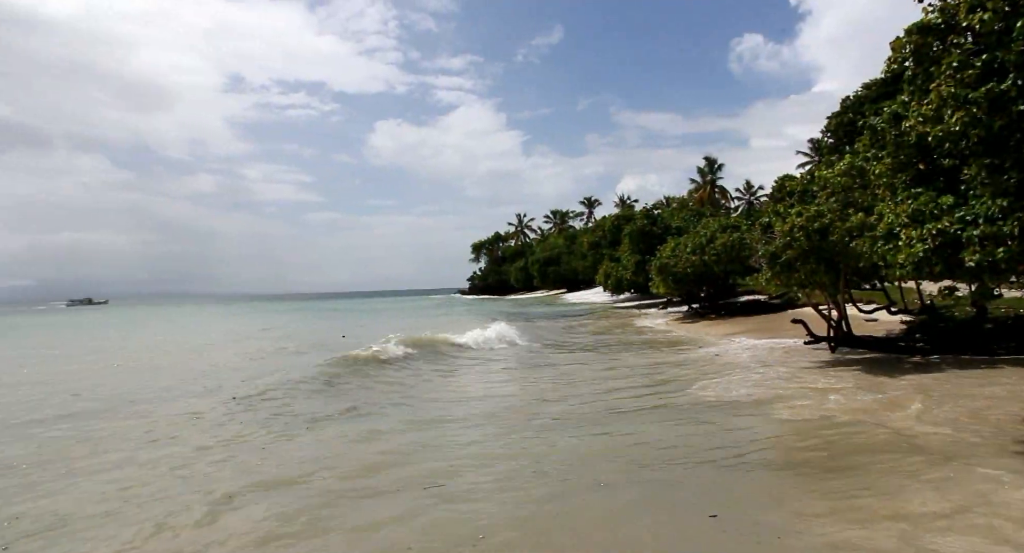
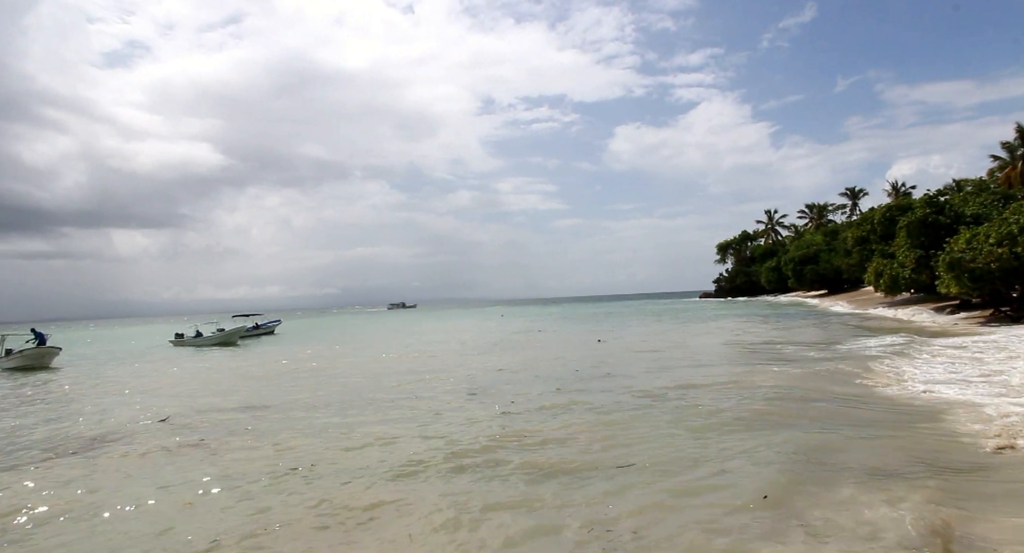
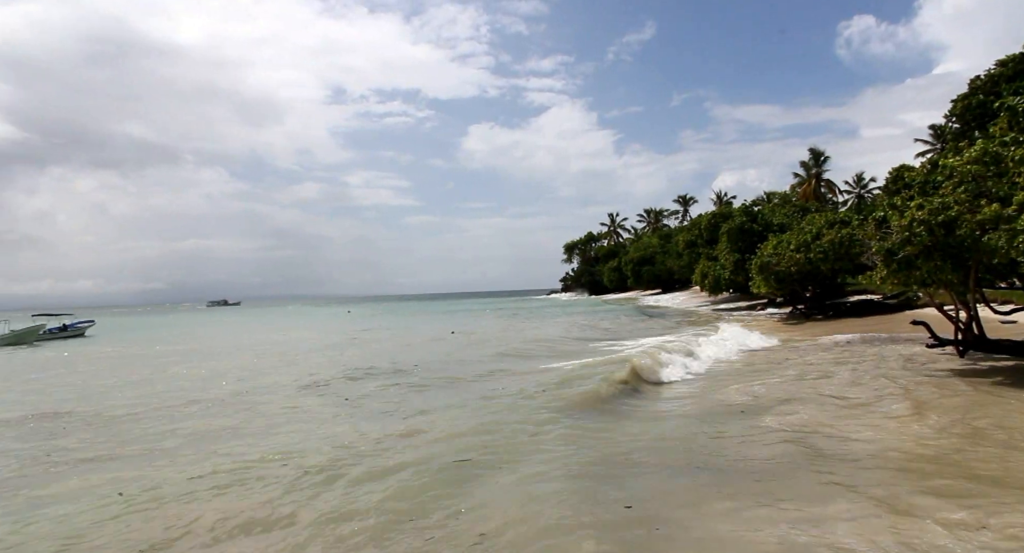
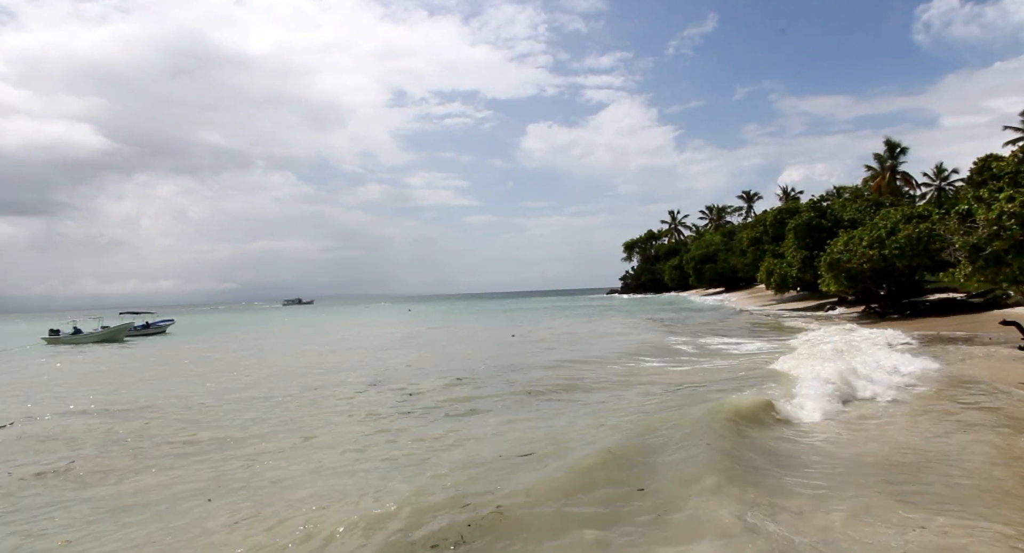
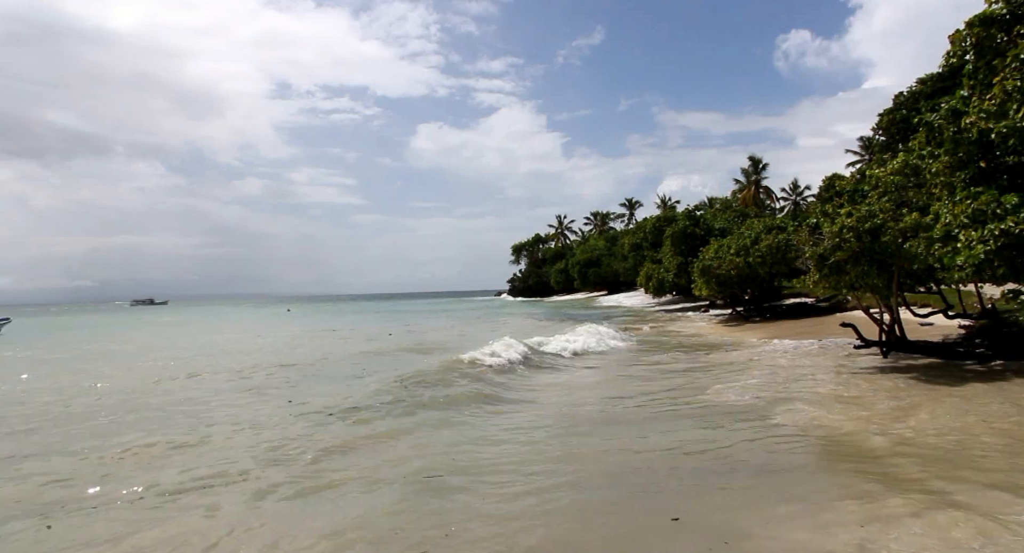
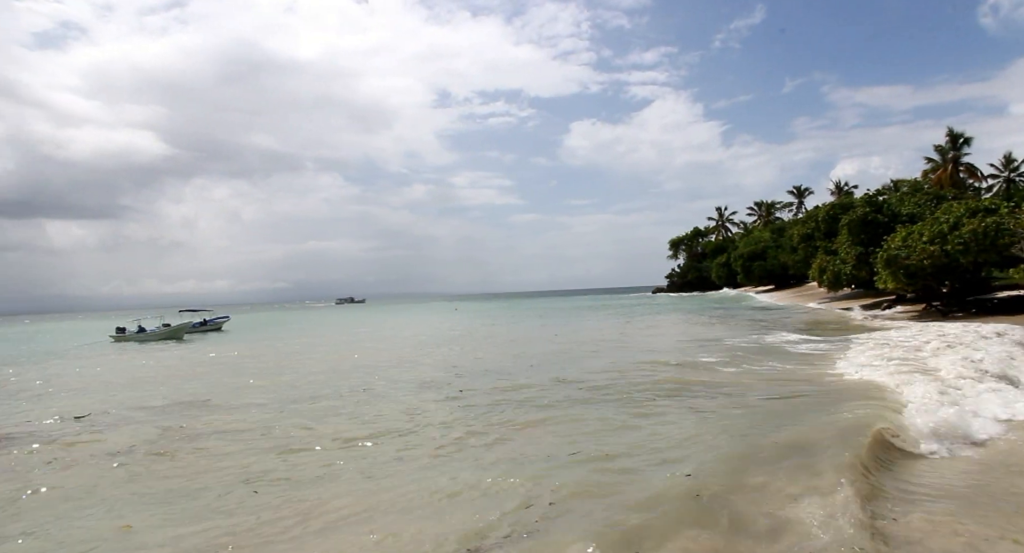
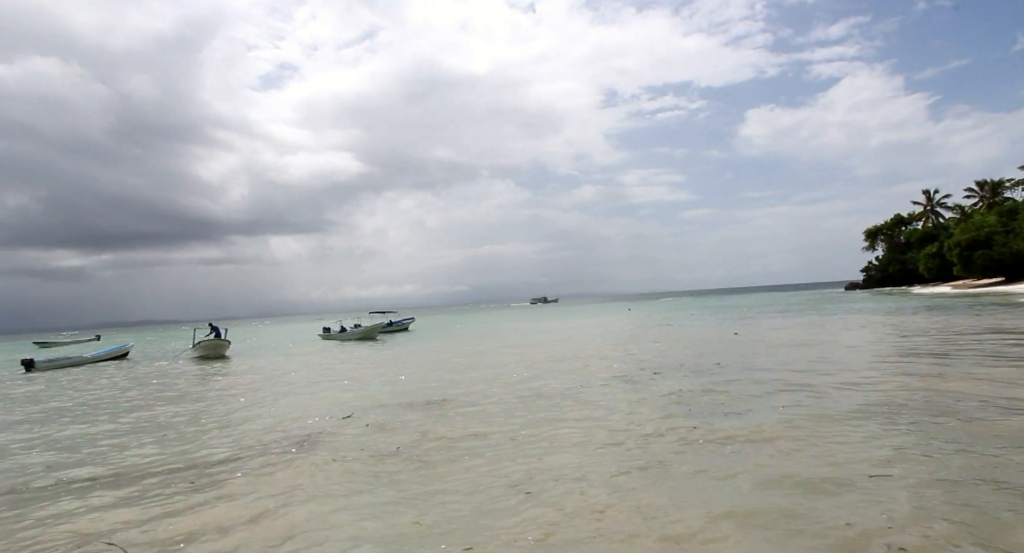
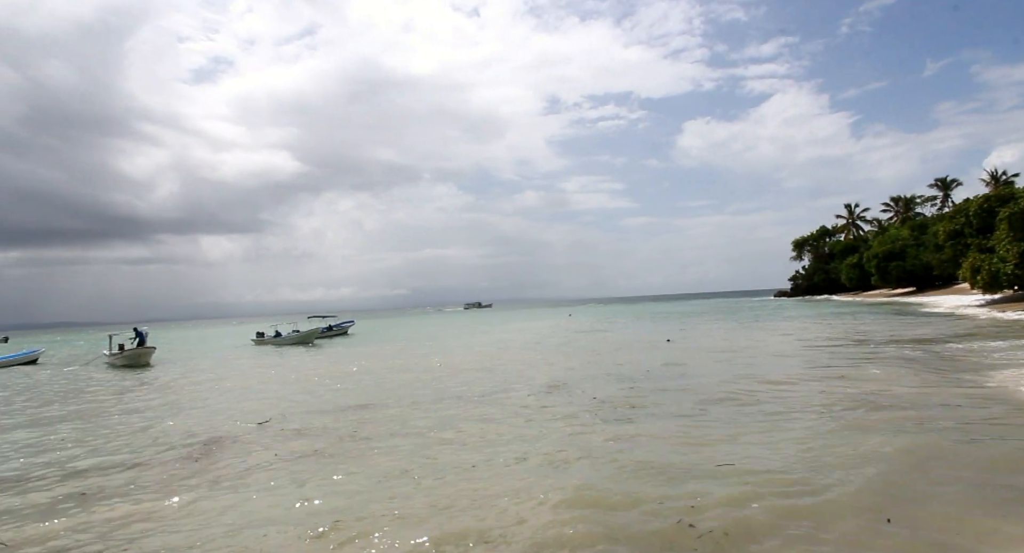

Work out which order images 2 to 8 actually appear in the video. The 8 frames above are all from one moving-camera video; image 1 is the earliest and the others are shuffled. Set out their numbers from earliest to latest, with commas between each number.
5, 3, 4, 6, 2, 8, 7
